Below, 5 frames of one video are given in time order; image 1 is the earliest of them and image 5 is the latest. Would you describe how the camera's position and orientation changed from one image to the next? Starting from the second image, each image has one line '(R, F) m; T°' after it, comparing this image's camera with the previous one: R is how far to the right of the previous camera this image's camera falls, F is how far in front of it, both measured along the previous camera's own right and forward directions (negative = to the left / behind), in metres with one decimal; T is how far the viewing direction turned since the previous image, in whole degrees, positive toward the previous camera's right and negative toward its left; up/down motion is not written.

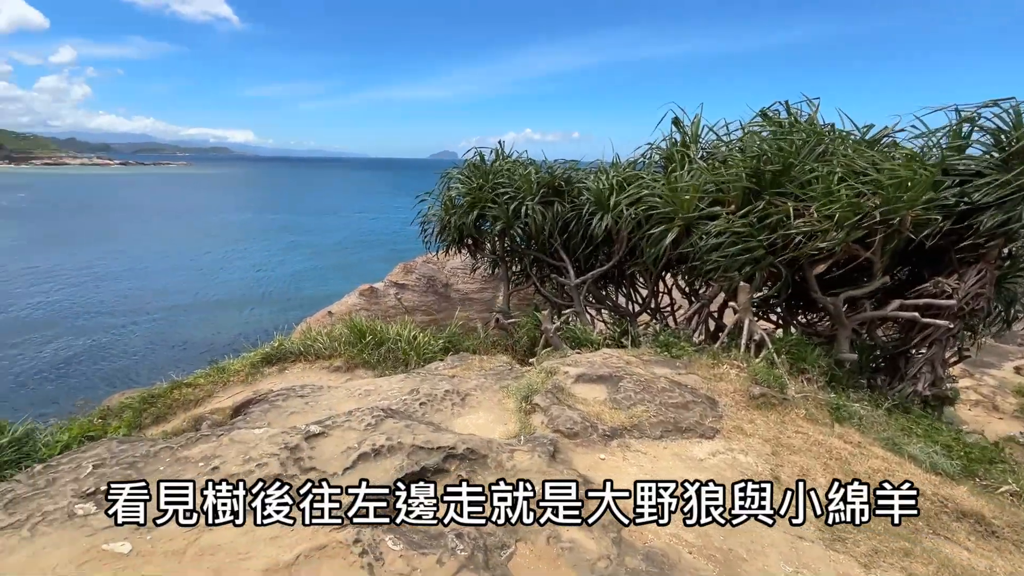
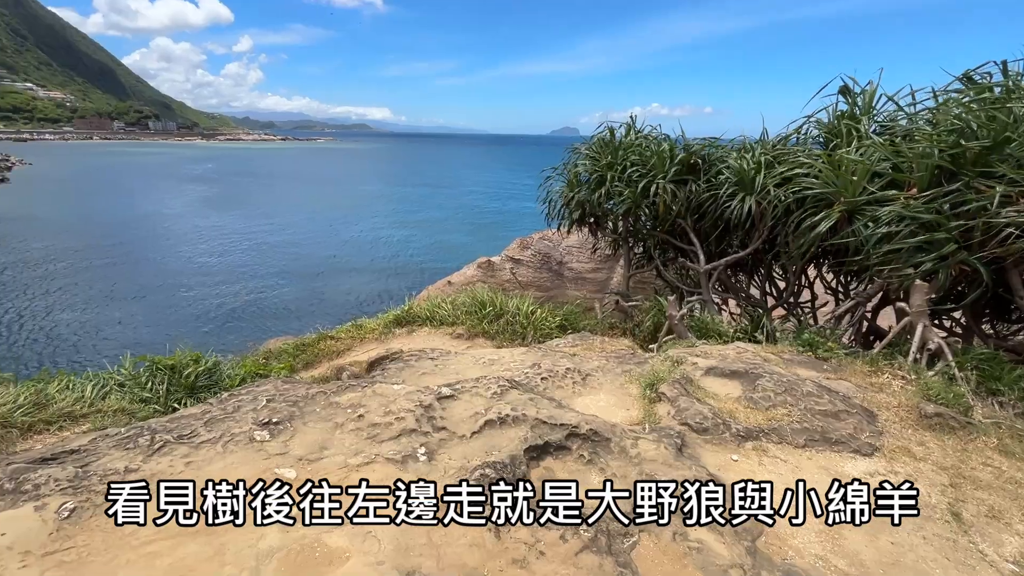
(-0.2, 0.0) m; -13°
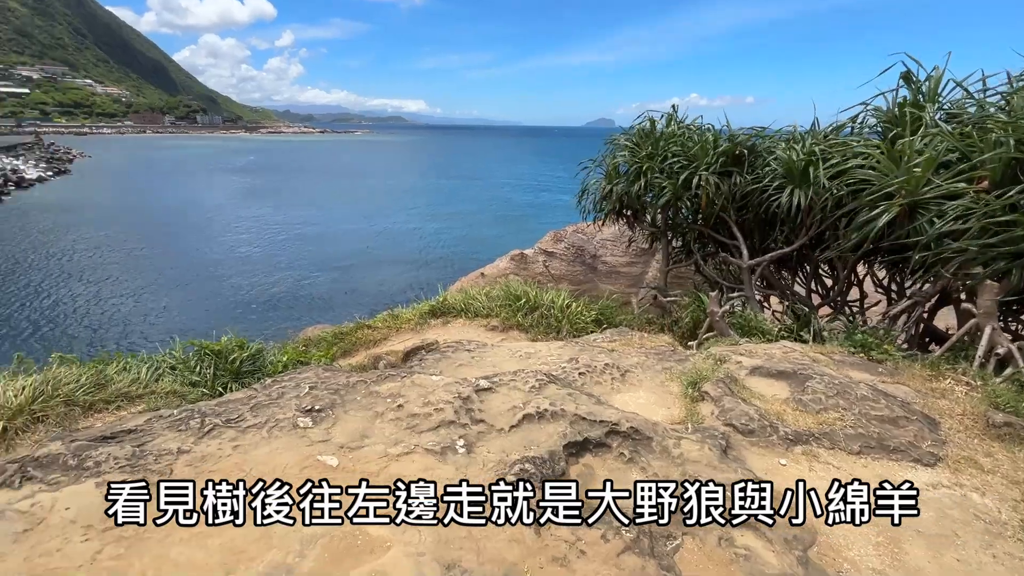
(-0.1, 0.0) m; -4°
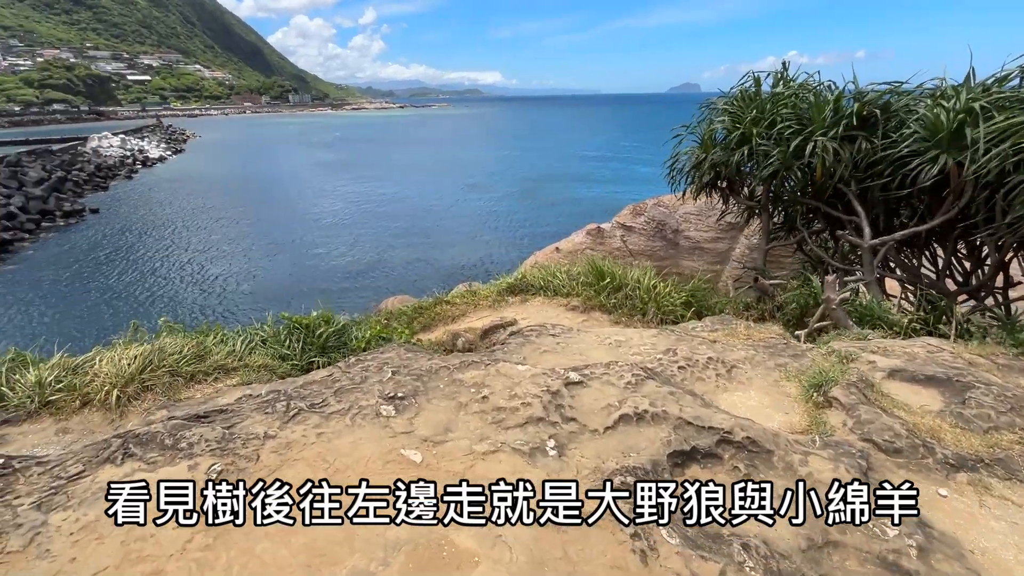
(-0.1, +0.3) m; -9°
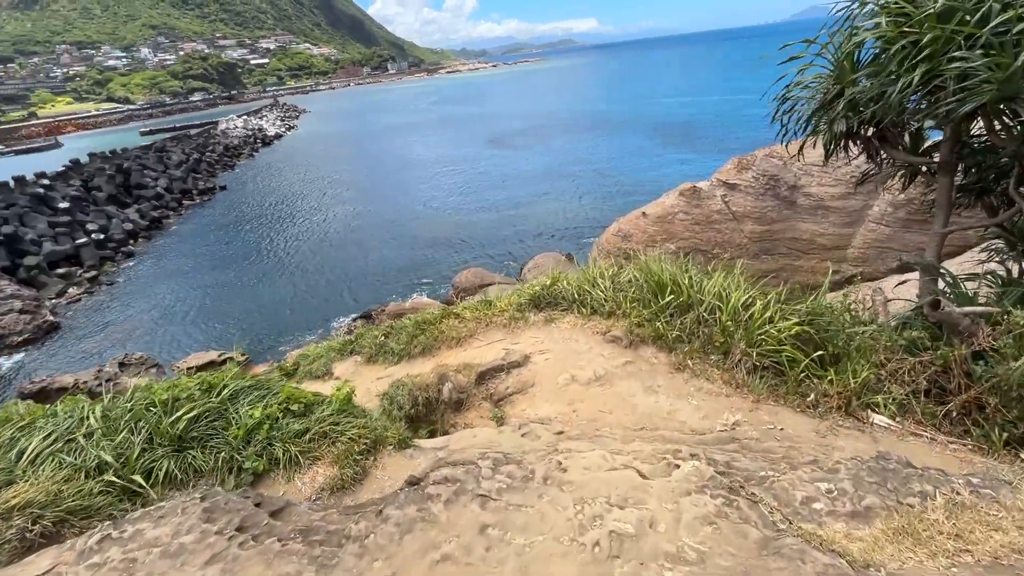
(+0.9, +2.4) m; -11°
